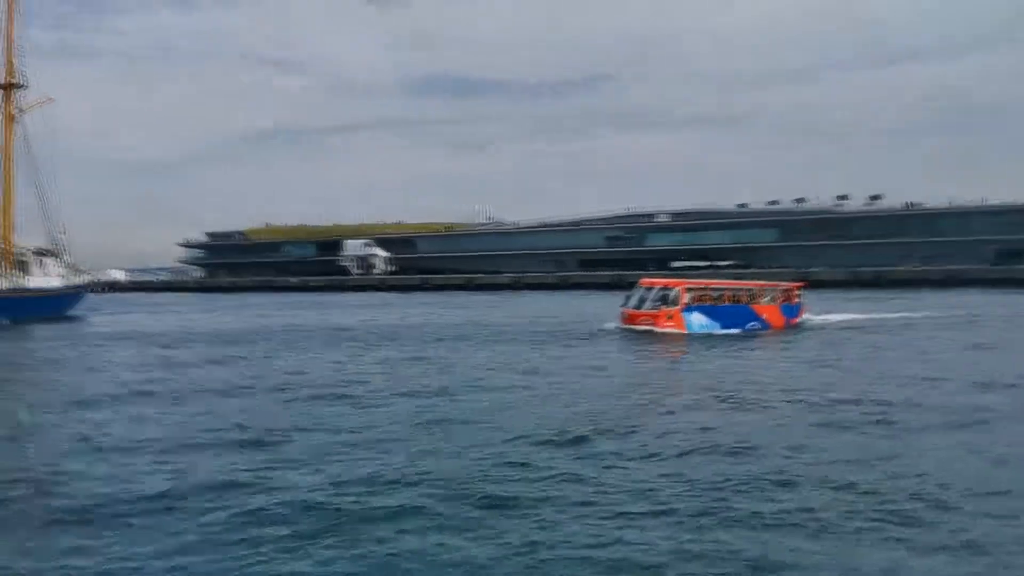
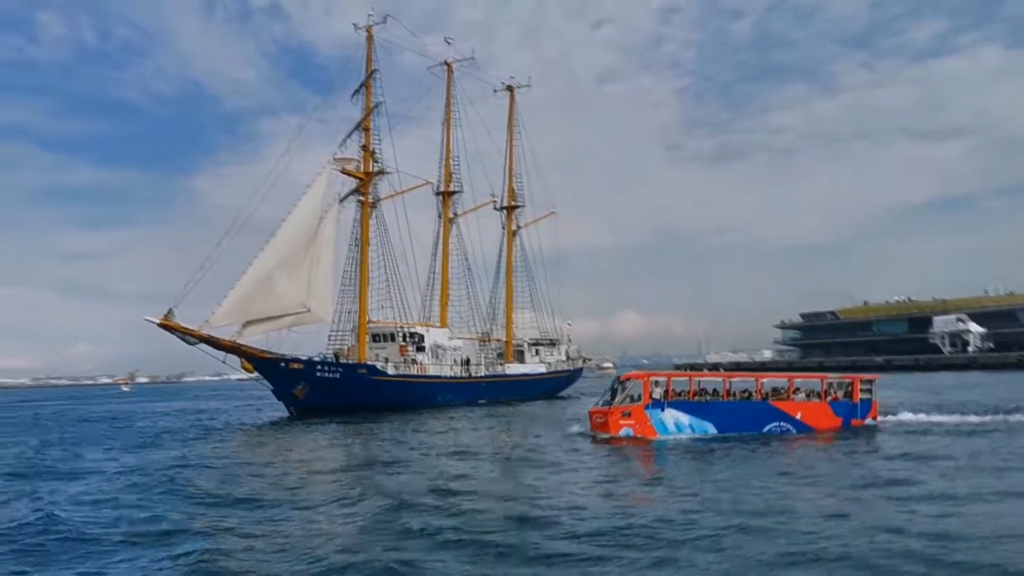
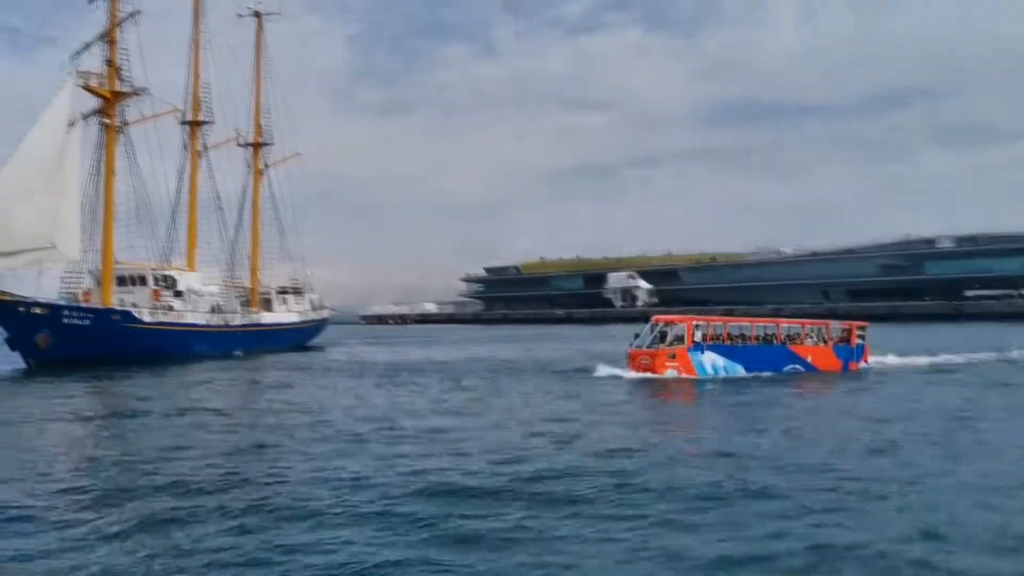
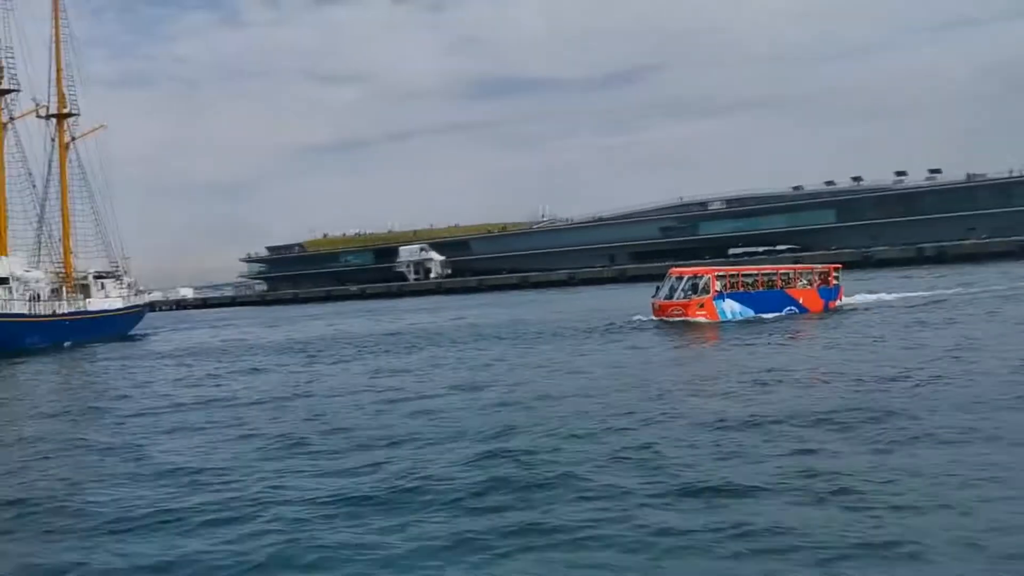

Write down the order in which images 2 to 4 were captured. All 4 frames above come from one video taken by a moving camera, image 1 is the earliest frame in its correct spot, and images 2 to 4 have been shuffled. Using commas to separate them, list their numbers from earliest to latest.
4, 3, 2
